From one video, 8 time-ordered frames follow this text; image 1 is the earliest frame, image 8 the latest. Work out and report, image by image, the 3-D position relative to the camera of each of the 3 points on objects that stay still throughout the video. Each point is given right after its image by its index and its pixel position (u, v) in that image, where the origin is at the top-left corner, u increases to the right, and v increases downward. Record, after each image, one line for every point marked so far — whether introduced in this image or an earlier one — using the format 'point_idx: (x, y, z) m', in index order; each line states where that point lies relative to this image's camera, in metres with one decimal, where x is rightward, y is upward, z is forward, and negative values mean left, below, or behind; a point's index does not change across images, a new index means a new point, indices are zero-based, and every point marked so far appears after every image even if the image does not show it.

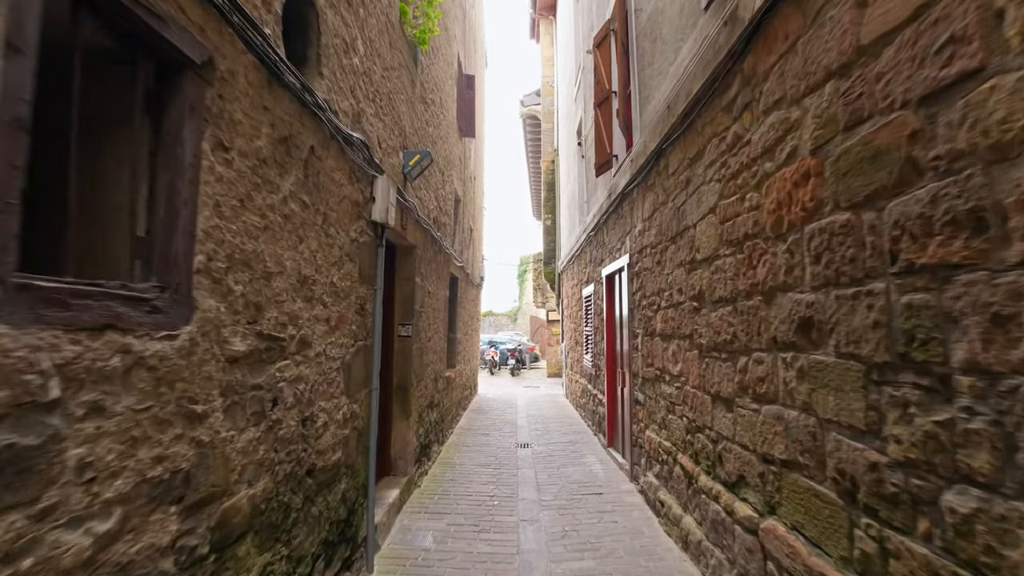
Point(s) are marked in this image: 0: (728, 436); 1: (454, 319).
0: (+1.1, -0.7, +2.5) m
1: (-0.8, -0.5, +7.1) m
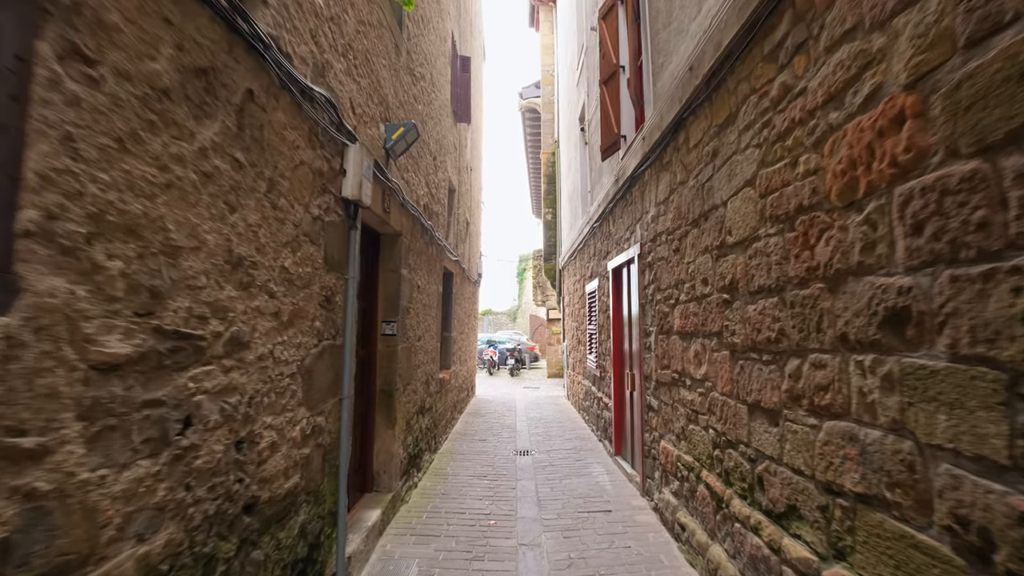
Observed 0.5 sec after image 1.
0: (+1.1, -0.7, +2.0) m
1: (-0.8, -0.4, +6.6) m
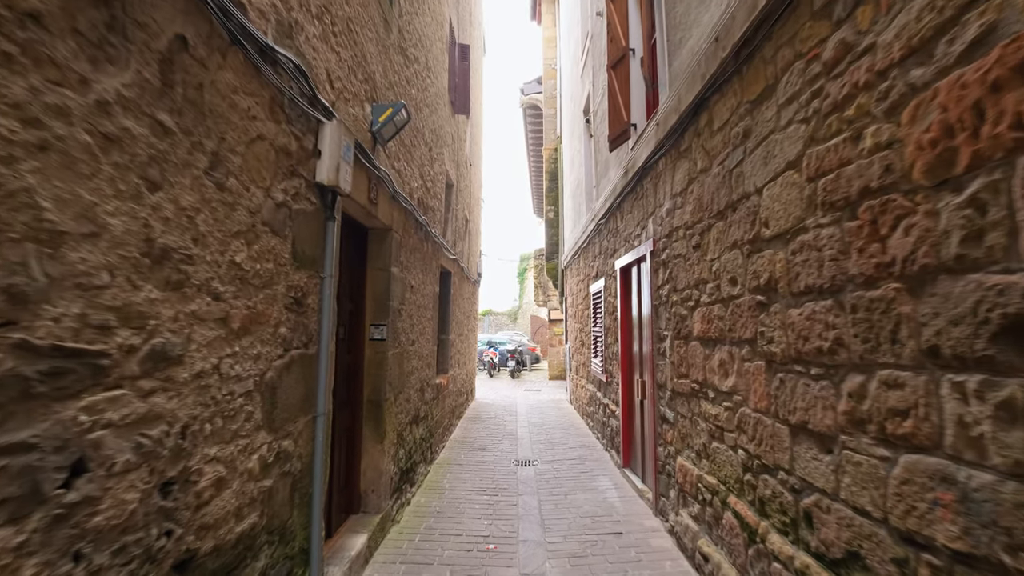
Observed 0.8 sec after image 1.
0: (+1.1, -0.7, +1.7) m
1: (-0.8, -0.4, +6.3) m
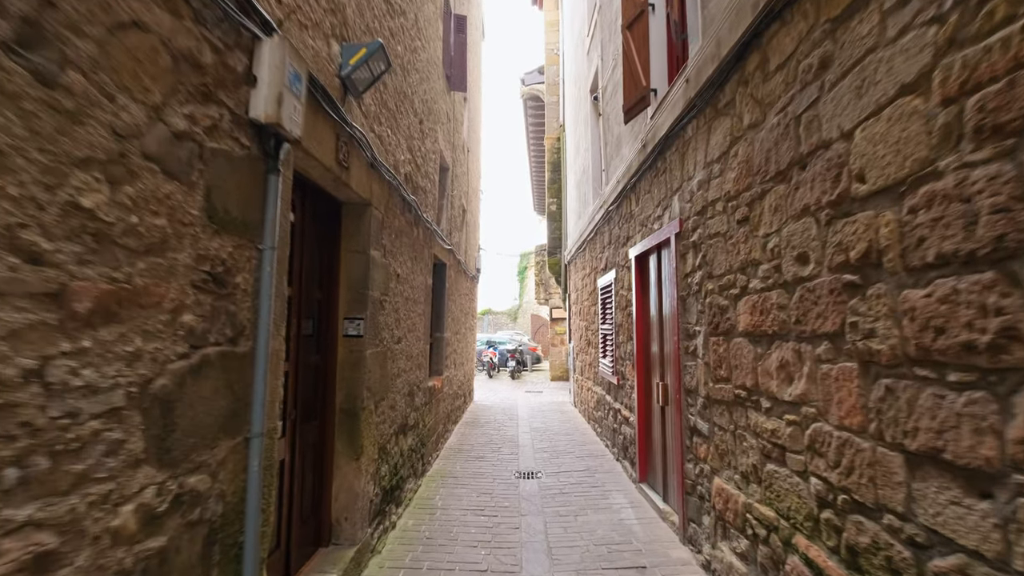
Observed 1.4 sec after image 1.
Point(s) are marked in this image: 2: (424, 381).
0: (+1.1, -0.6, +1.1) m
1: (-0.8, -0.3, +5.7) m
2: (-0.8, -0.8, +4.5) m
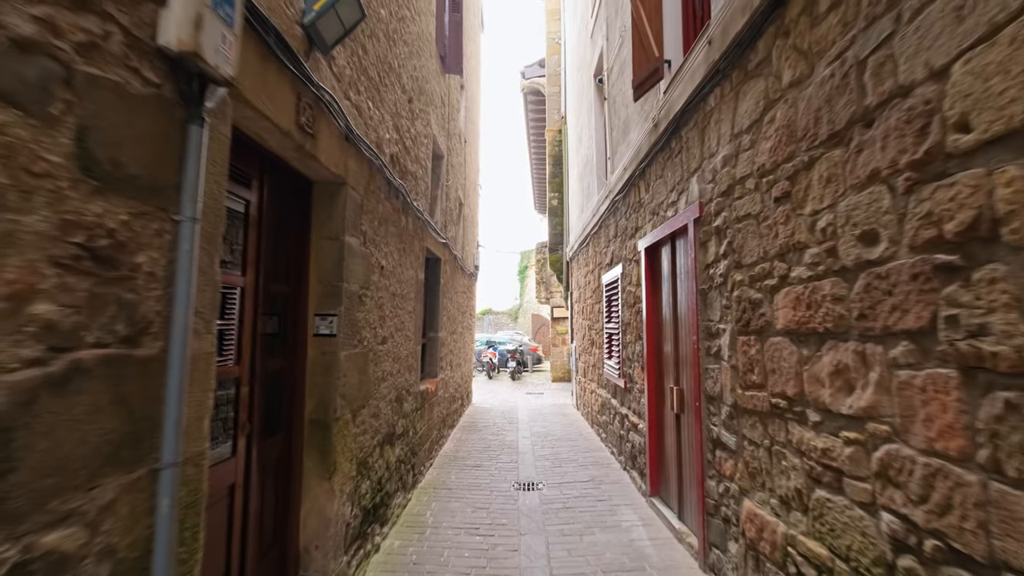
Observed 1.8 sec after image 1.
0: (+1.1, -0.6, +0.8) m
1: (-0.8, -0.3, +5.4) m
2: (-0.8, -0.8, +4.1) m
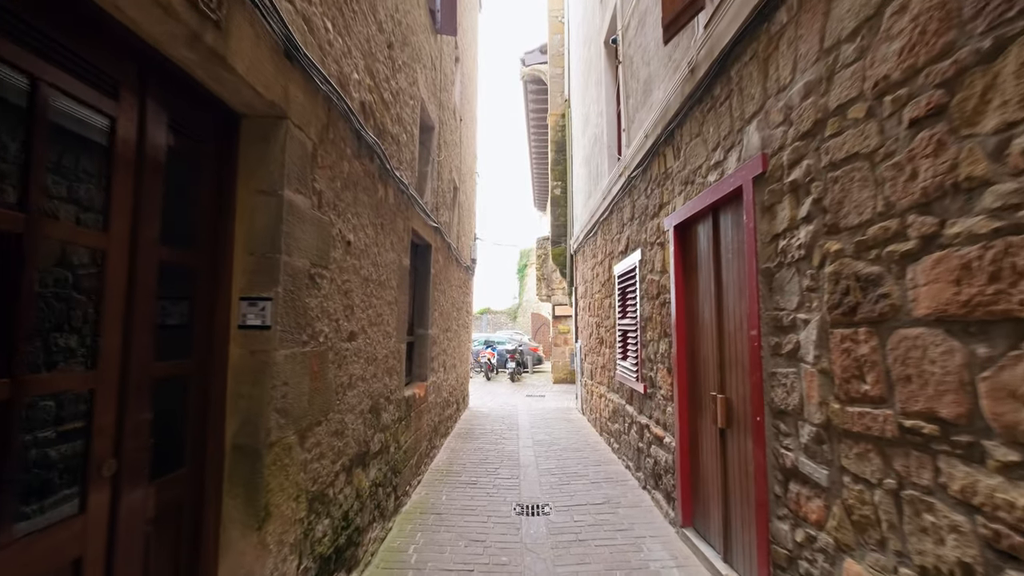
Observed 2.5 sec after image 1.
0: (+1.1, -0.5, +0.1) m
1: (-0.8, -0.2, +4.7) m
2: (-0.8, -0.7, +3.5) m
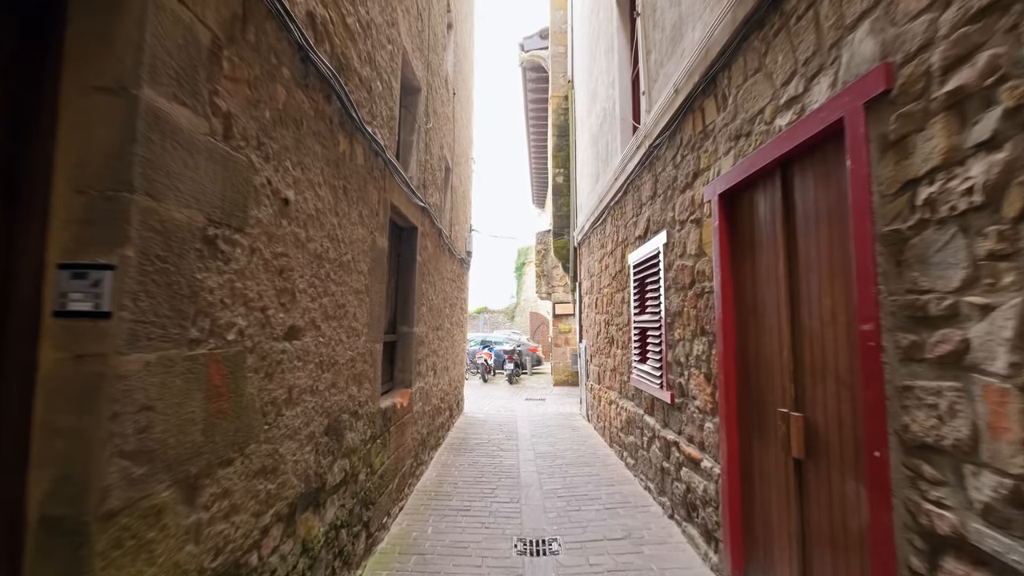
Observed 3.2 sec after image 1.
0: (+1.1, -0.4, -0.6) m
1: (-0.8, -0.1, +4.0) m
2: (-0.8, -0.6, +2.8) m
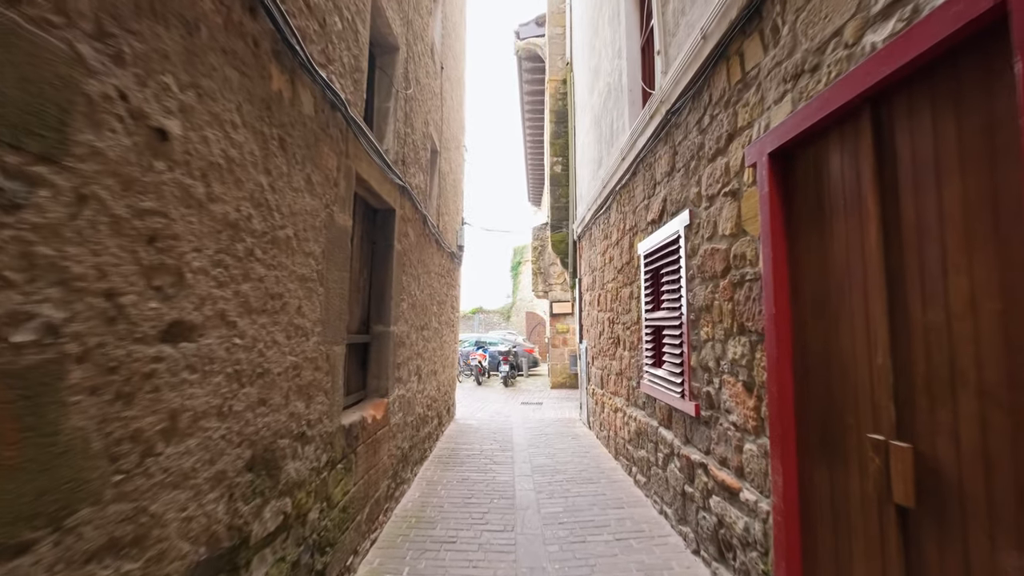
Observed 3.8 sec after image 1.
0: (+1.1, -0.3, -1.1) m
1: (-0.8, -0.1, +3.5) m
2: (-0.8, -0.6, +2.2) m
